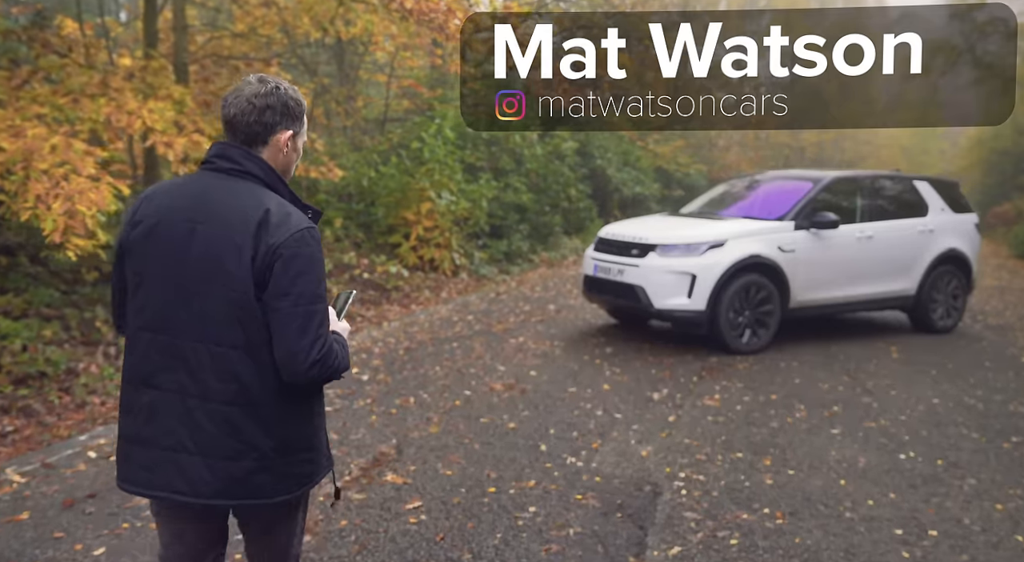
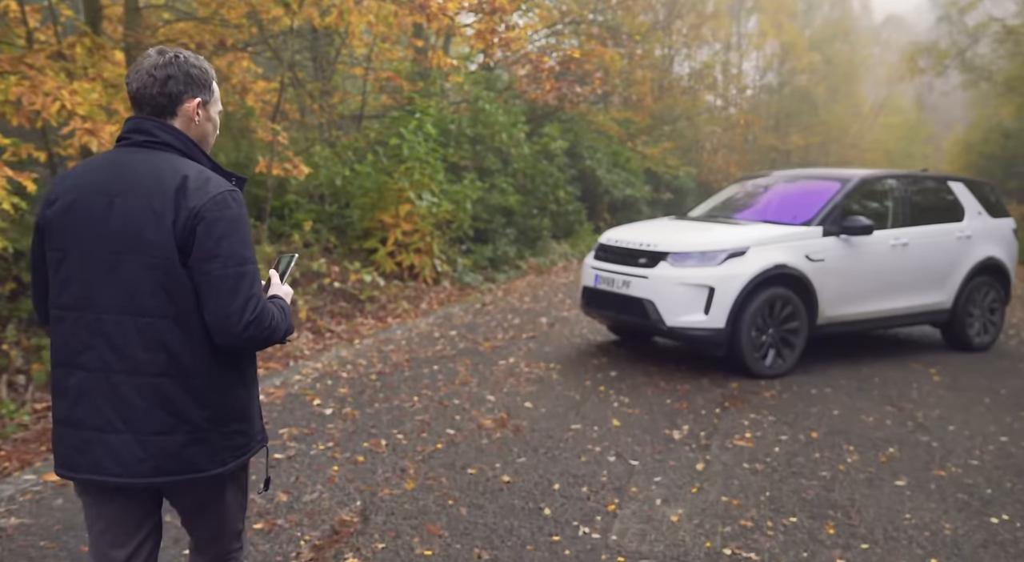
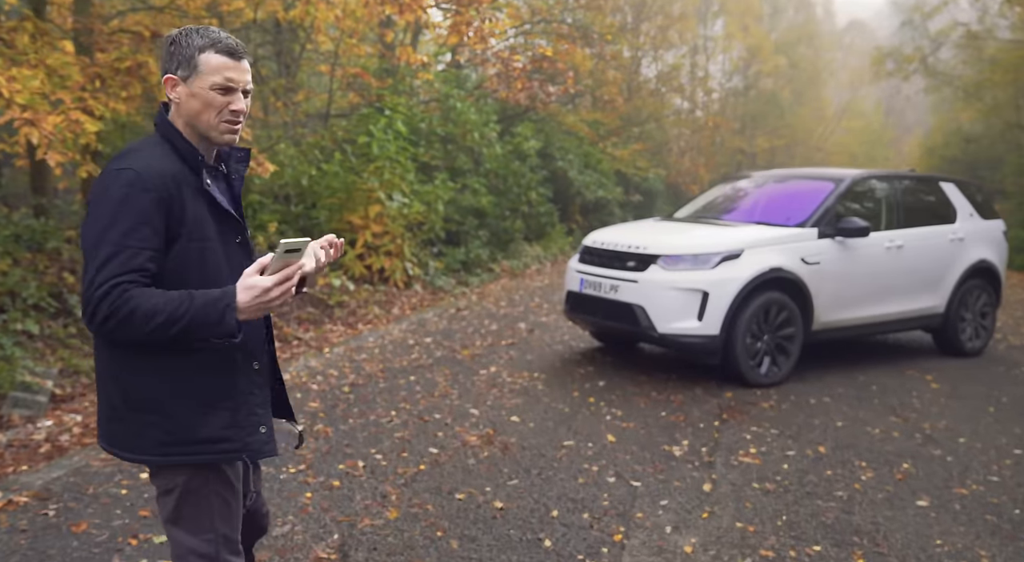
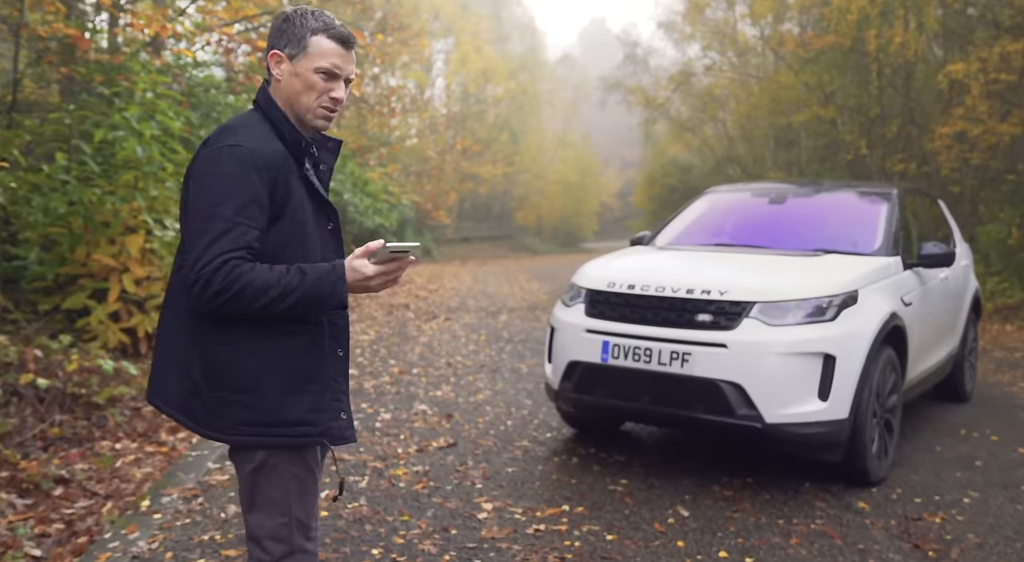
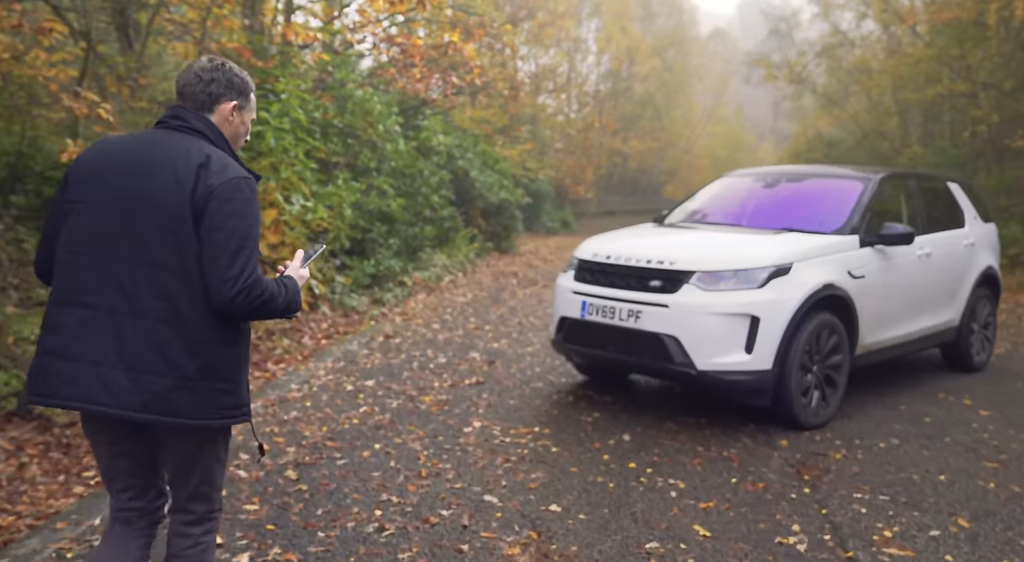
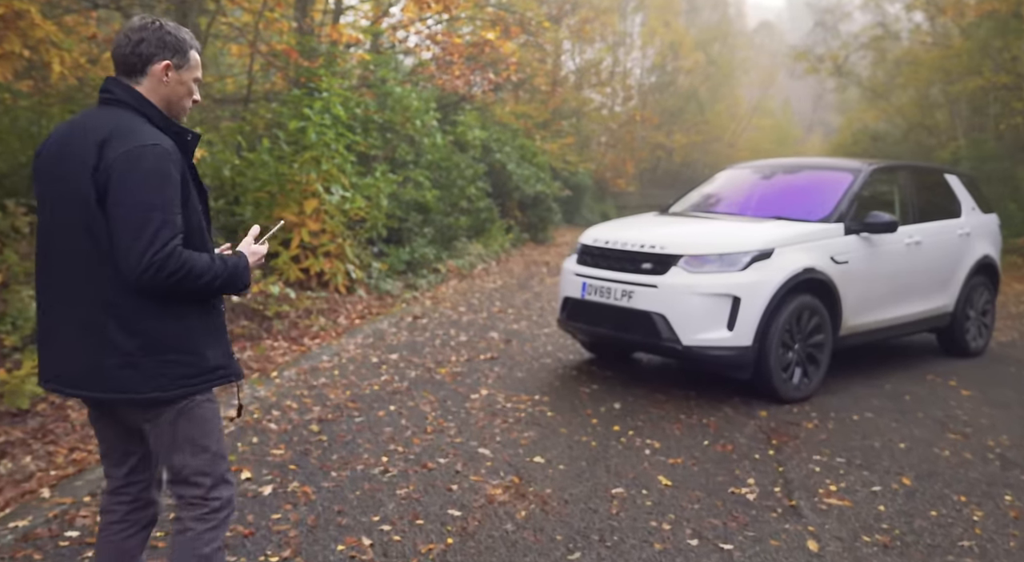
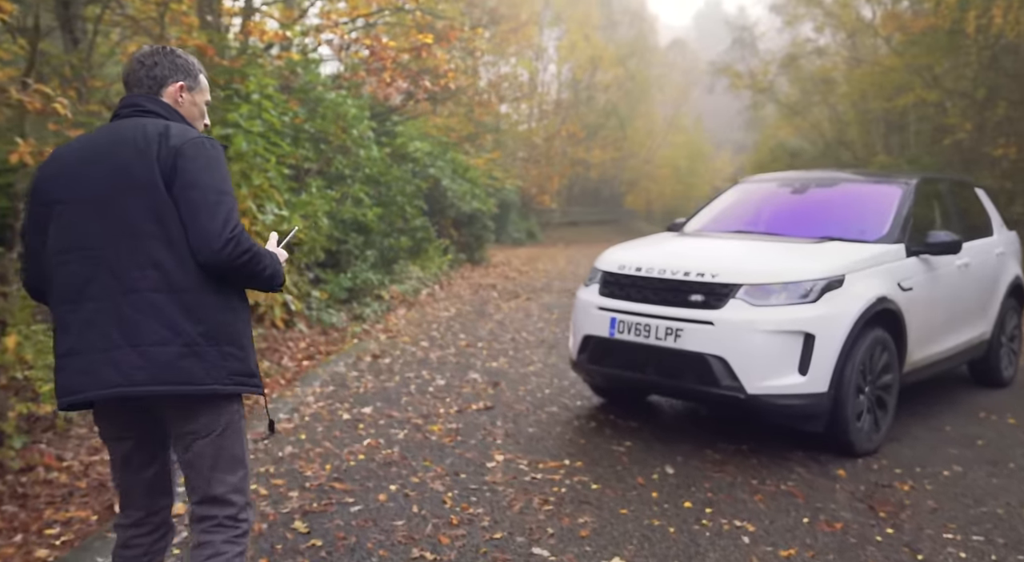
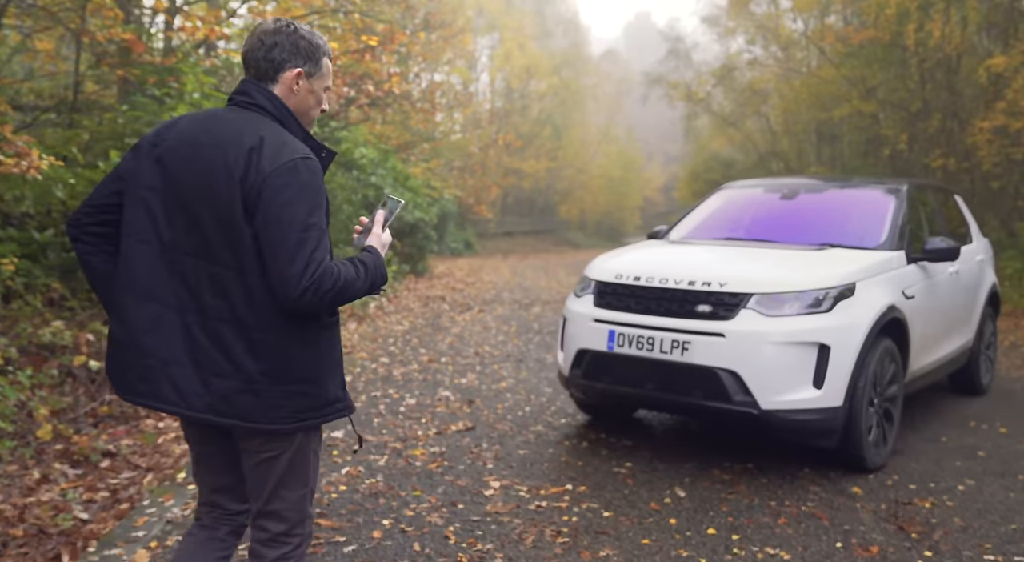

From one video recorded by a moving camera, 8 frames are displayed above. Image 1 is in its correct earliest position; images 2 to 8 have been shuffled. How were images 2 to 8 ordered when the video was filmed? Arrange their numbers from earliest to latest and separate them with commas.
2, 3, 6, 5, 7, 8, 4
